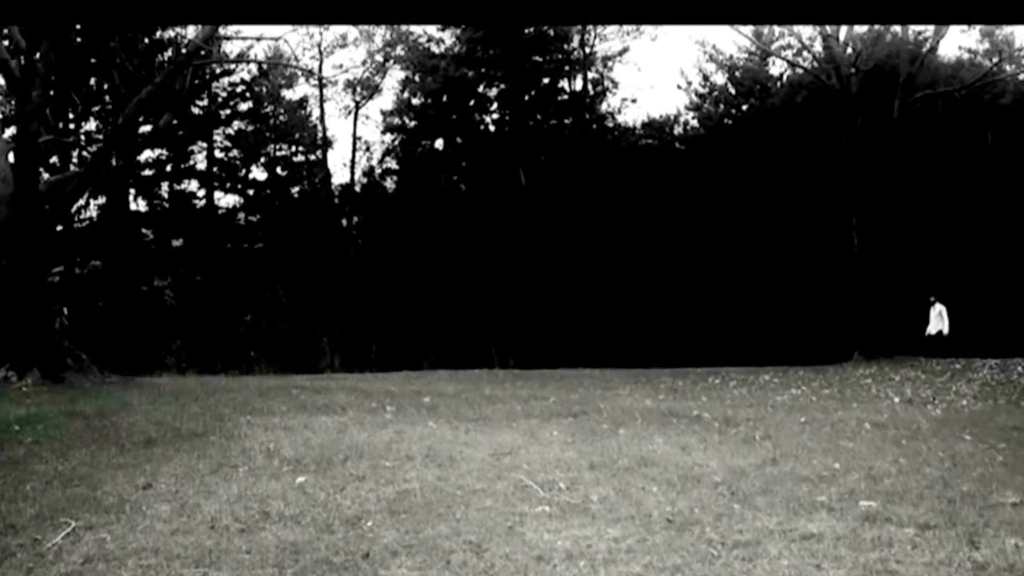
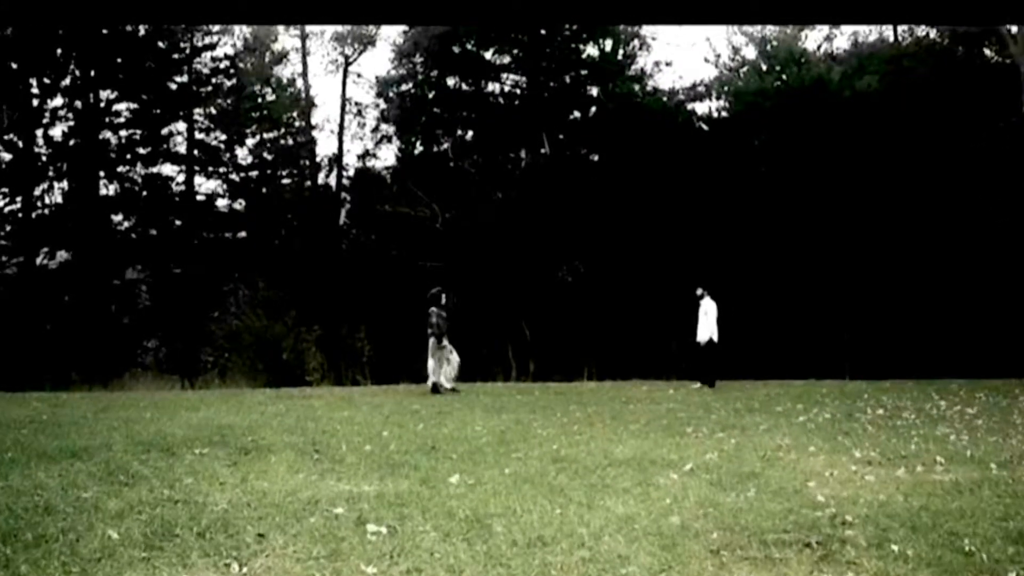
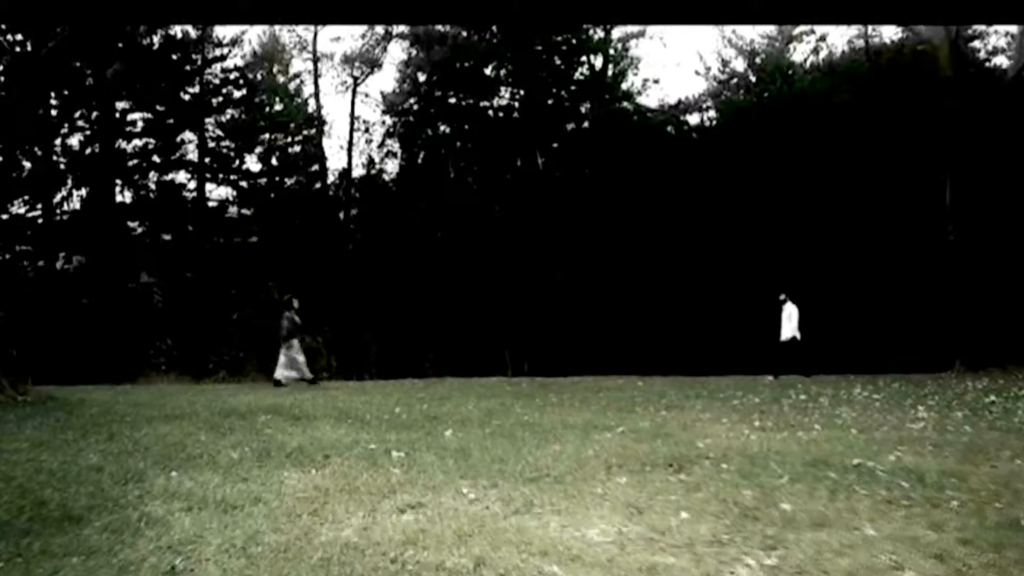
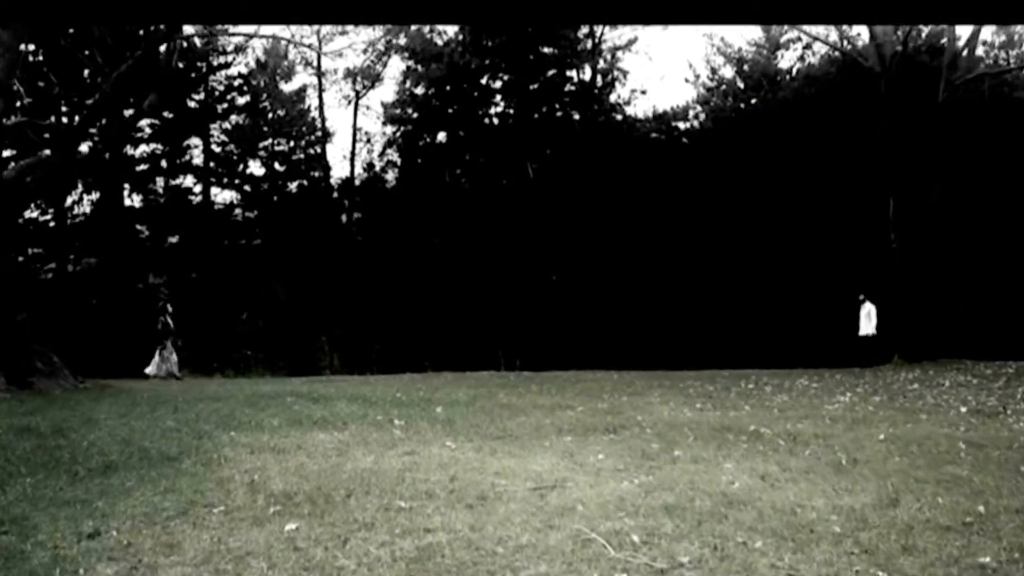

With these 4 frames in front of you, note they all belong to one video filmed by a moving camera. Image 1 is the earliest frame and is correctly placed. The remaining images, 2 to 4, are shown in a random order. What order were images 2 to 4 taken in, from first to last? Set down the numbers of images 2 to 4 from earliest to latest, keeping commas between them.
4, 3, 2
